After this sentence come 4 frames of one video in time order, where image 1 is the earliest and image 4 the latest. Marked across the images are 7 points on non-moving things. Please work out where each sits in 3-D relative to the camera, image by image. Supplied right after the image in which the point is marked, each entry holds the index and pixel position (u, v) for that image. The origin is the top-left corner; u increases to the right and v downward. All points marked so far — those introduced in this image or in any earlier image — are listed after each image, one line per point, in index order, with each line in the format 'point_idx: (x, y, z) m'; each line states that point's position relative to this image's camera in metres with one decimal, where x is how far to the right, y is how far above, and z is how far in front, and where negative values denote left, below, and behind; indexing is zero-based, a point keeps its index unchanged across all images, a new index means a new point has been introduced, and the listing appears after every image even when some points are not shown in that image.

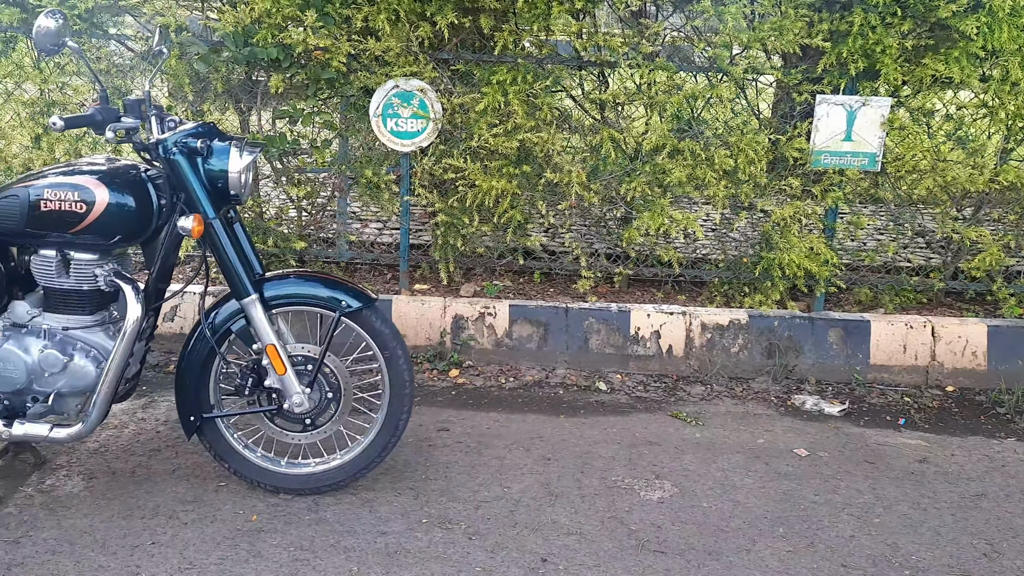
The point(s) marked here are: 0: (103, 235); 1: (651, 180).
0: (-1.3, +0.2, +2.7) m
1: (+0.7, +0.6, +4.4) m
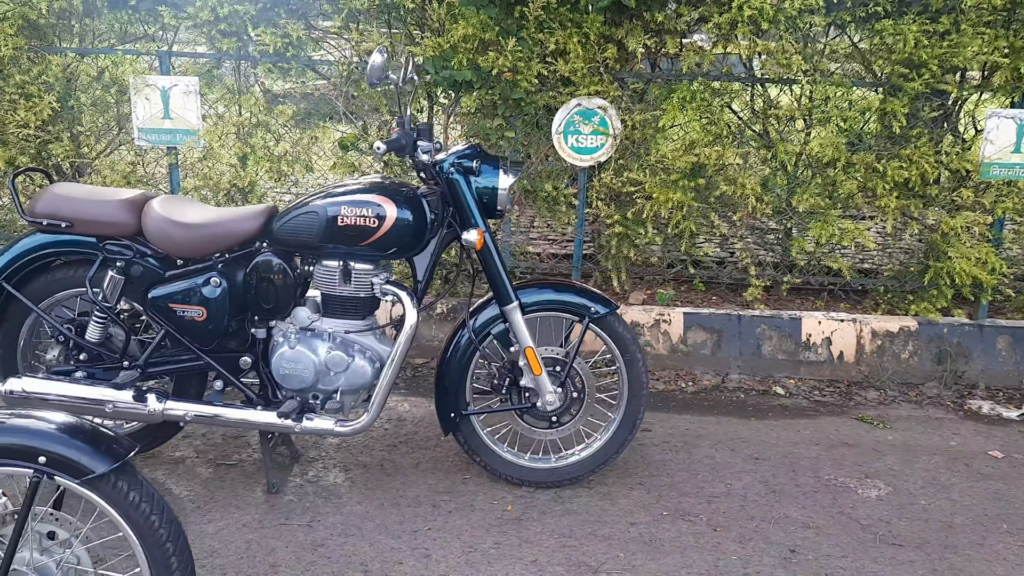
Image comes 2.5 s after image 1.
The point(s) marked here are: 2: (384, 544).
0: (-0.4, +0.1, +2.9) m
1: (+1.6, +0.5, +4.5) m
2: (-0.4, -0.8, +2.8) m
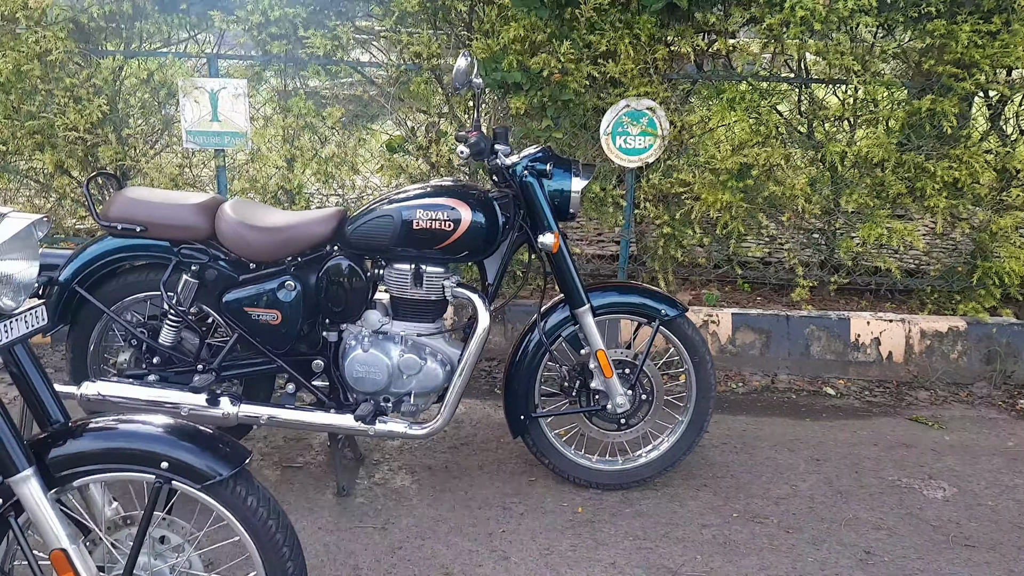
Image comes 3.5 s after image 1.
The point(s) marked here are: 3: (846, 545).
0: (-0.2, +0.1, +2.9) m
1: (+1.9, +0.5, +4.5) m
2: (-0.2, -0.8, +2.8) m
3: (+1.1, -0.9, +2.9) m
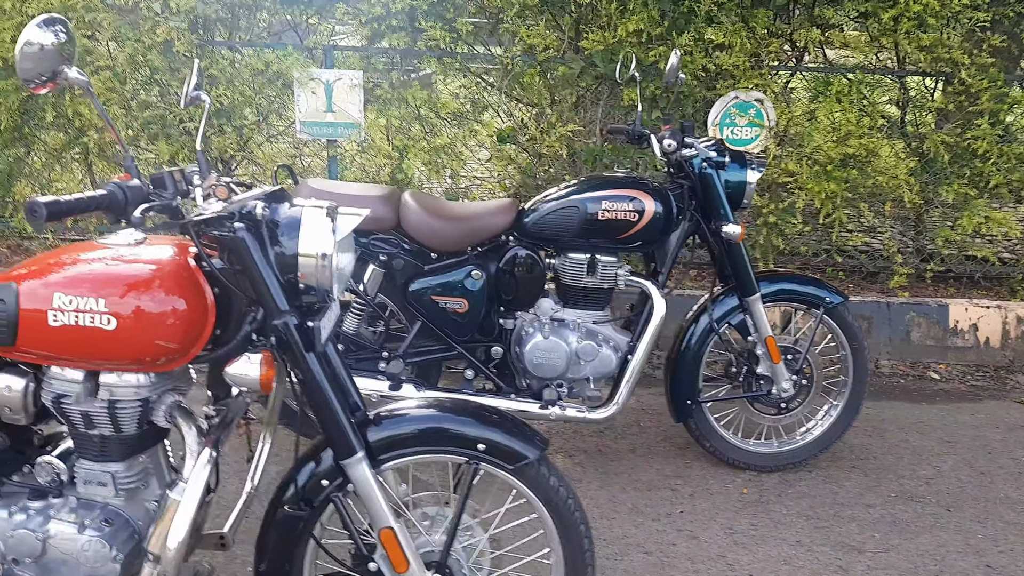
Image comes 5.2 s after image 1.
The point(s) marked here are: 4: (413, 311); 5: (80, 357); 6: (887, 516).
0: (+0.5, +0.2, +3.0) m
1: (+2.5, +0.6, +4.6) m
2: (+0.5, -0.8, +2.9) m
3: (+1.8, -0.8, +3.0) m
4: (-0.4, -0.1, +3.1) m
5: (-0.9, -0.1, +1.7) m
6: (+1.3, -0.8, +3.1) m
